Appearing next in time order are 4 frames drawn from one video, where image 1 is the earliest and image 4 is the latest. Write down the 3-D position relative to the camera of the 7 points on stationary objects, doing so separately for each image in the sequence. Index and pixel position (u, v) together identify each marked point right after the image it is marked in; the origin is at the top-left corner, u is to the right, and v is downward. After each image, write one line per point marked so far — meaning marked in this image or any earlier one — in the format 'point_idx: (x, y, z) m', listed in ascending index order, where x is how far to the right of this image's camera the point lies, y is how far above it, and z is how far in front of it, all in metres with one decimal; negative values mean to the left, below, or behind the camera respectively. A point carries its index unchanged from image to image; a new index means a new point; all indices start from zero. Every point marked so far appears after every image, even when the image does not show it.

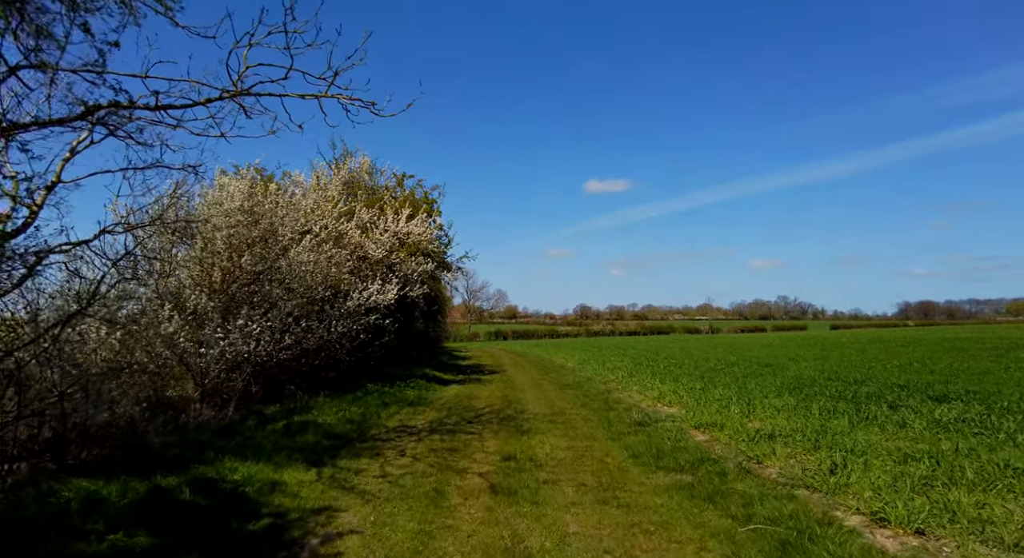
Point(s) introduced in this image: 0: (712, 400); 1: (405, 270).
0: (+4.9, -3.0, +15.5) m
1: (-3.4, +0.3, +19.9) m
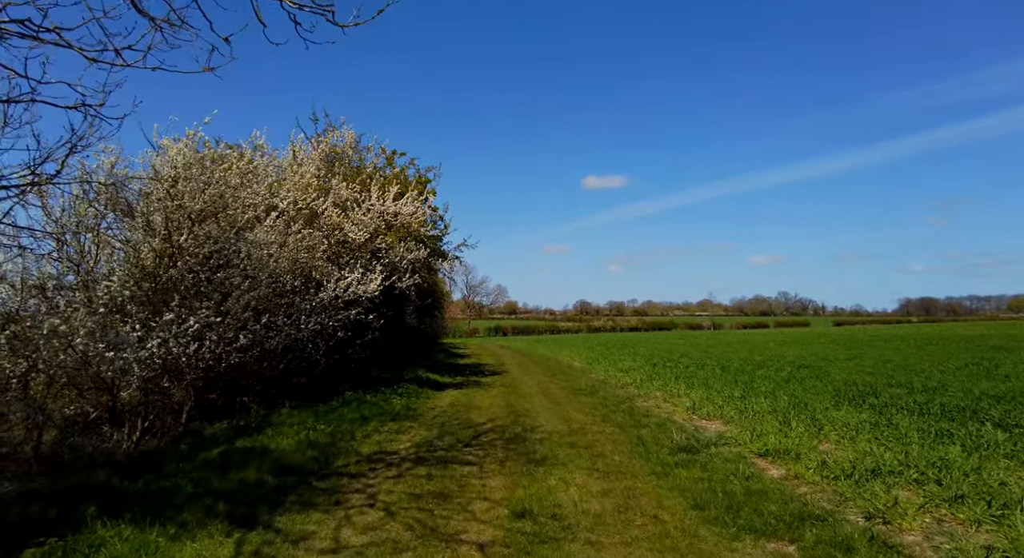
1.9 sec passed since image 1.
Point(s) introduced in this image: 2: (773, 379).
0: (+5.1, -2.7, +12.7) m
1: (-3.3, +0.6, +17.1) m
2: (+7.8, -3.0, +18.9) m
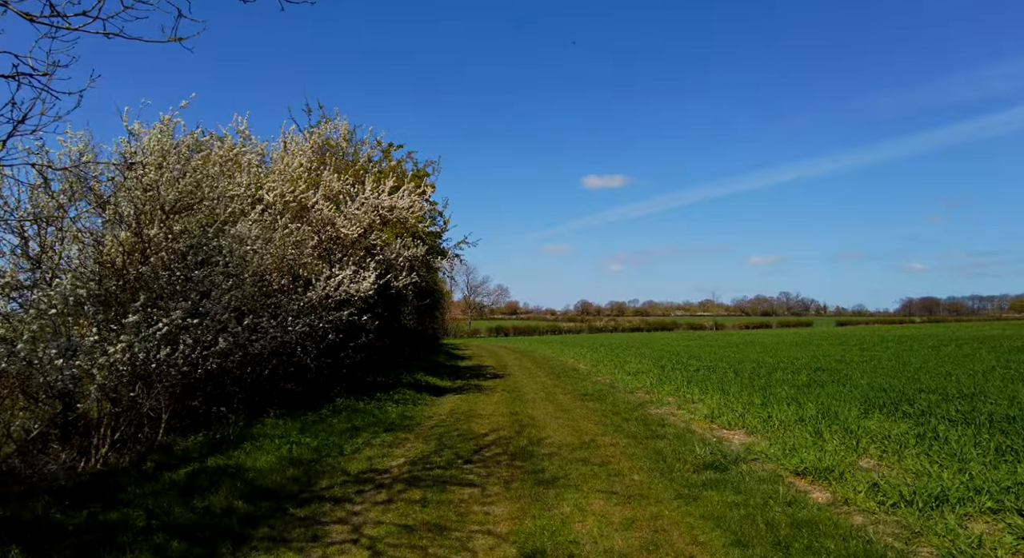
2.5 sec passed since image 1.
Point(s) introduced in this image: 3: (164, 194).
0: (+5.1, -2.7, +11.7) m
1: (-3.2, +0.6, +16.1) m
2: (+7.9, -2.9, +17.9) m
3: (-5.8, +1.4, +10.5) m
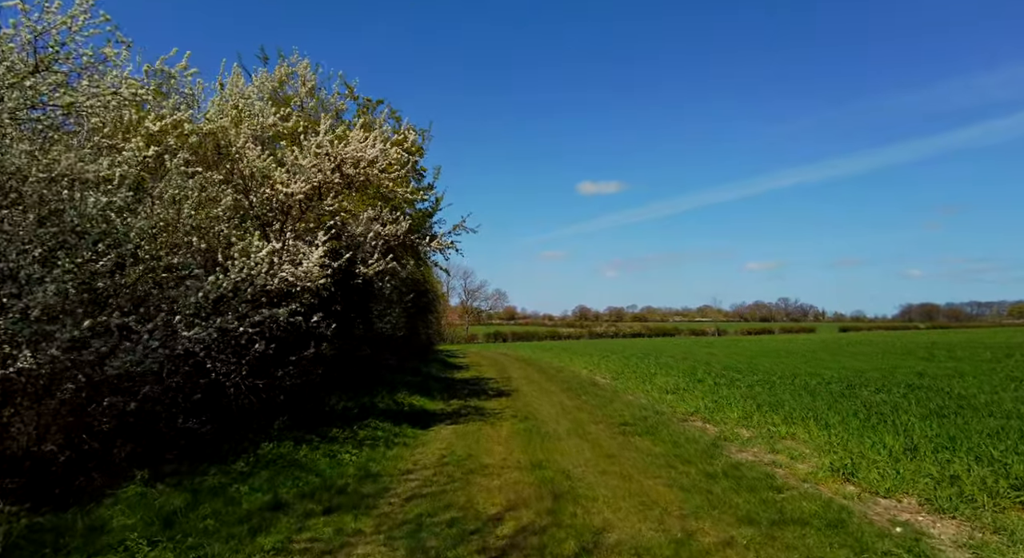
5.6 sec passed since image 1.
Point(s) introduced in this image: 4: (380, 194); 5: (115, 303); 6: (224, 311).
0: (+5.5, -2.4, +7.0) m
1: (-2.9, +0.9, +11.3) m
2: (+8.2, -2.7, +13.1) m
3: (-5.5, +1.7, +5.8) m
4: (-2.6, +1.6, +12.4) m
5: (-4.7, -0.3, +7.5) m
6: (-4.0, -0.5, +8.9) m
